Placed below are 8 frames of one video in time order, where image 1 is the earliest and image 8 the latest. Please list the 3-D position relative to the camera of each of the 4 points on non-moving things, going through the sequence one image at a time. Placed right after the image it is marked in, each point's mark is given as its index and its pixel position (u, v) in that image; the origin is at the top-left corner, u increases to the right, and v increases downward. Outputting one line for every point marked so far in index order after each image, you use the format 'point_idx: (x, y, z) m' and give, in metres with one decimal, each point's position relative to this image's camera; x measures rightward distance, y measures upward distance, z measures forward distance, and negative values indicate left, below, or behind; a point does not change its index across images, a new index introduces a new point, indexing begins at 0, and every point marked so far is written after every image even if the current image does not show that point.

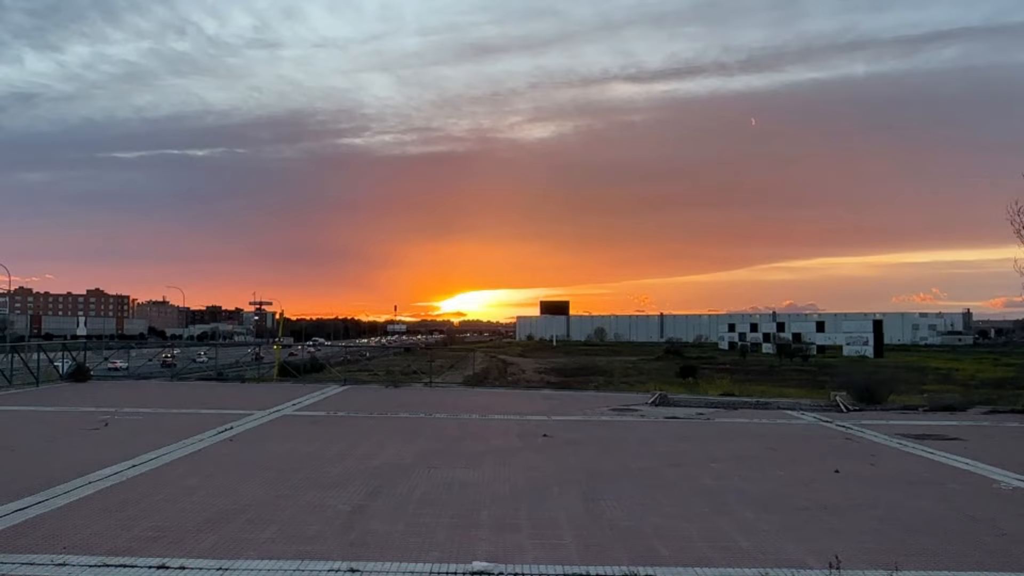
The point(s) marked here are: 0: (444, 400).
0: (-1.3, -2.2, +17.2) m
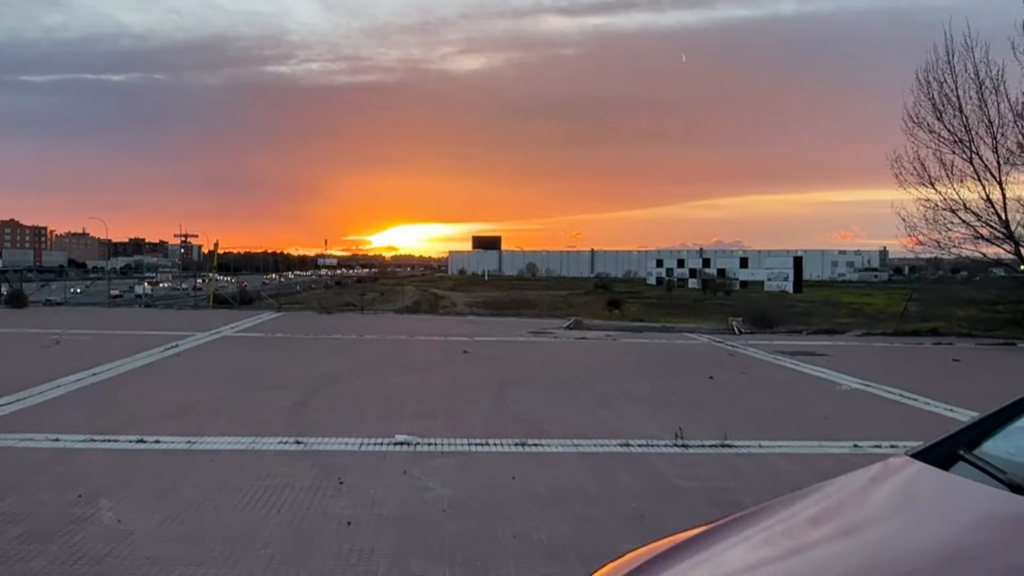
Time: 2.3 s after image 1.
0: (-2.9, -0.8, +18.5) m
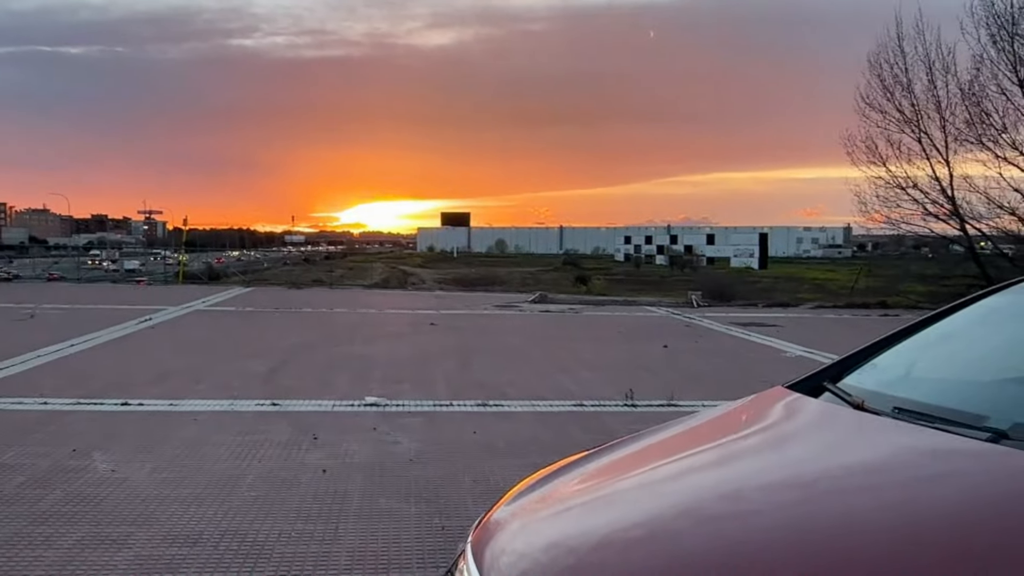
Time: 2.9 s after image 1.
0: (-3.6, -0.2, +18.9) m
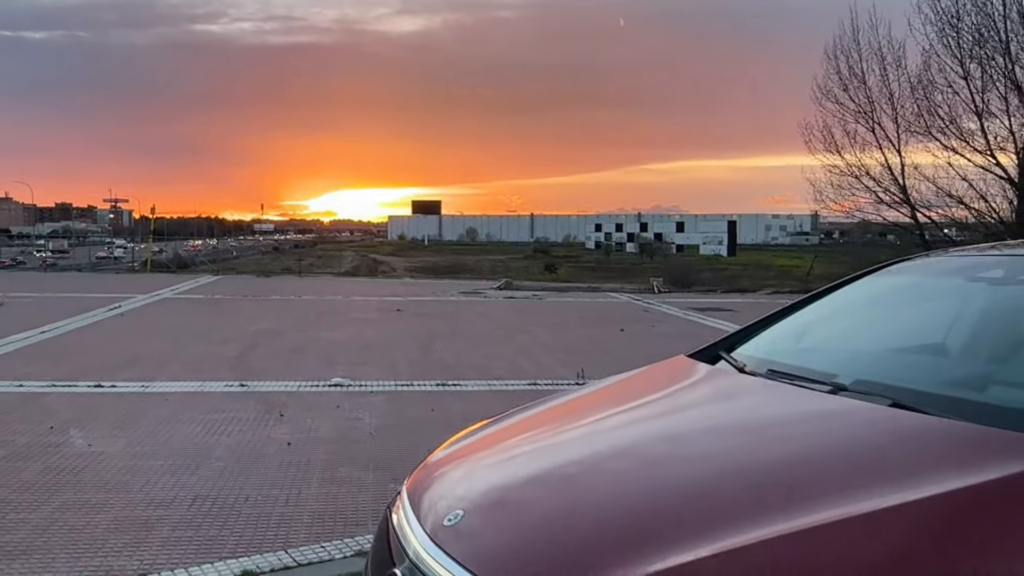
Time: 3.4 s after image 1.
0: (-4.3, 0.0, +19.1) m
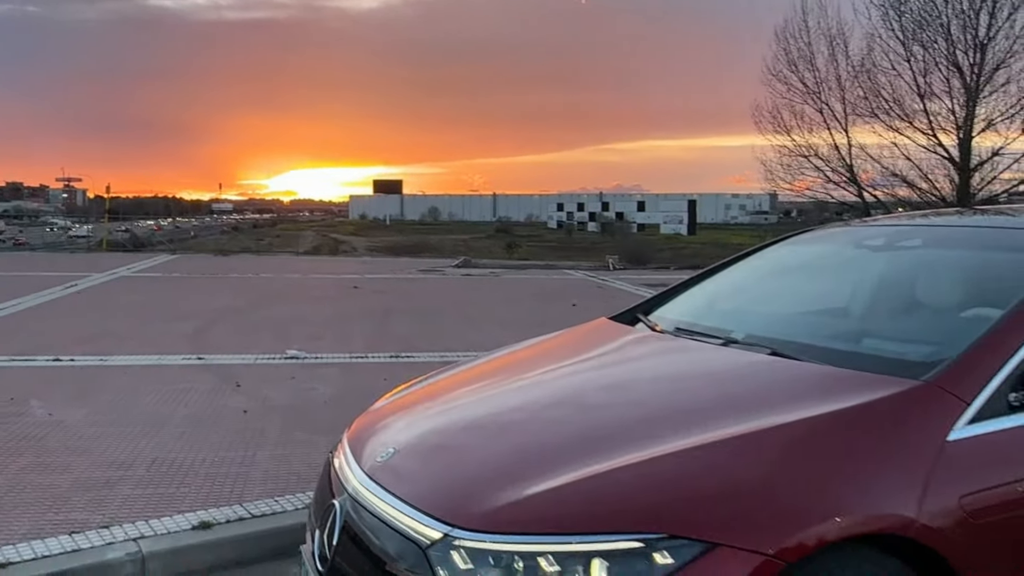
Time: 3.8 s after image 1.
0: (-5.3, +0.5, +19.2) m
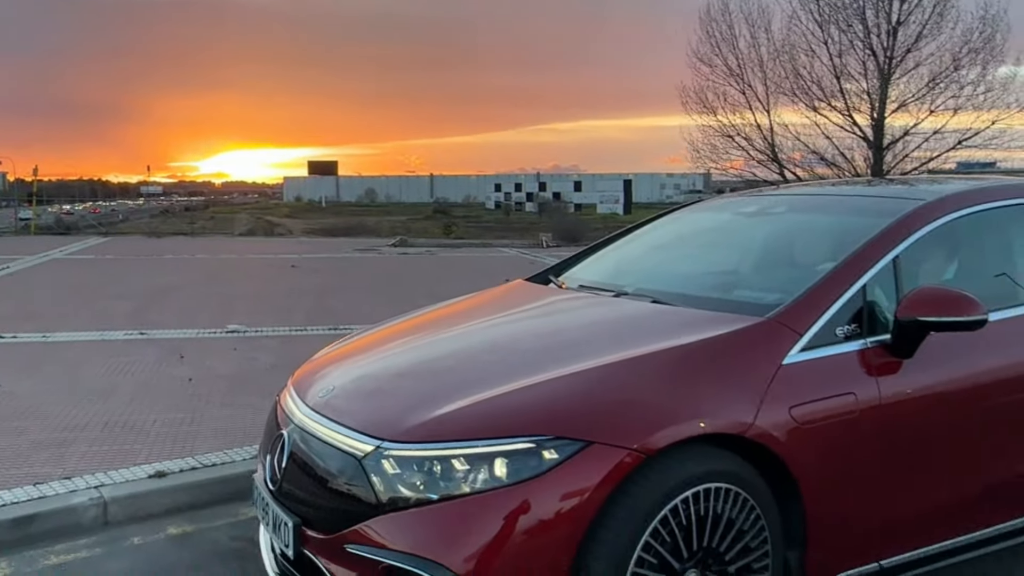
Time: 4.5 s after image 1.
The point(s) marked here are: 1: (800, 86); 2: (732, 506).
0: (-6.7, +0.9, +19.2) m
1: (+5.6, +3.9, +17.0) m
2: (+0.6, -0.6, +2.4) m
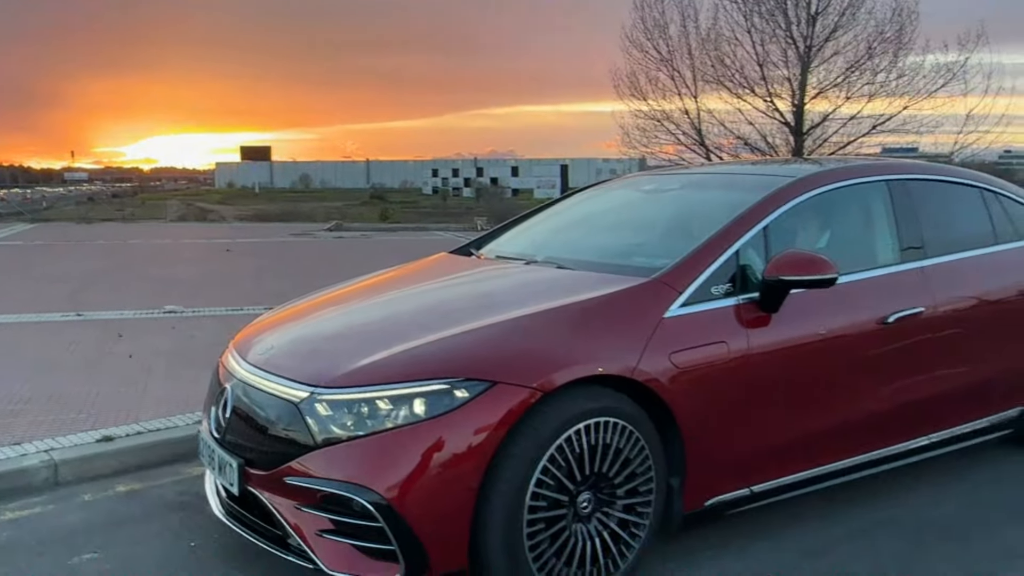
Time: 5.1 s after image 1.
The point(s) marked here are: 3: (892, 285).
0: (-8.1, +1.2, +19.0) m
1: (+4.2, +4.3, +17.6) m
2: (+0.3, -0.5, +2.8) m
3: (+1.6, 0.0, +3.7) m
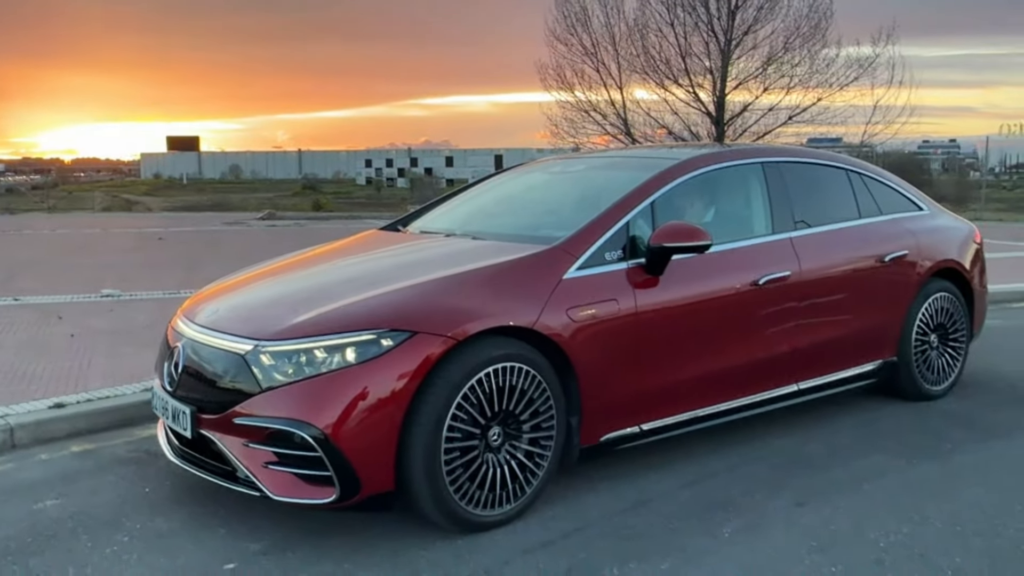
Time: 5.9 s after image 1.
0: (-9.6, +1.4, +18.9) m
1: (+2.8, +4.6, +18.3) m
2: (0.0, -0.3, +3.3) m
3: (+1.2, +0.2, +4.2) m
